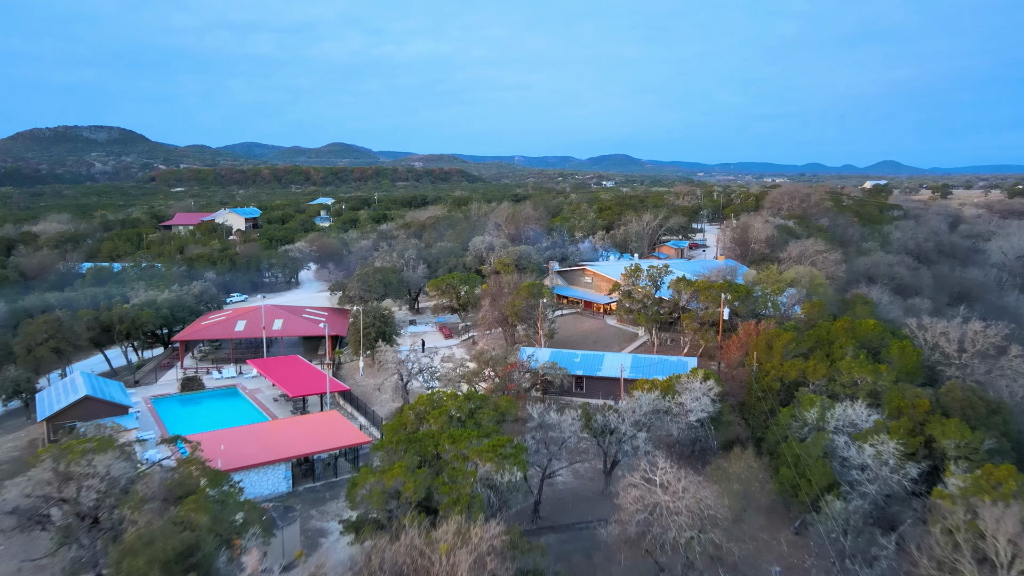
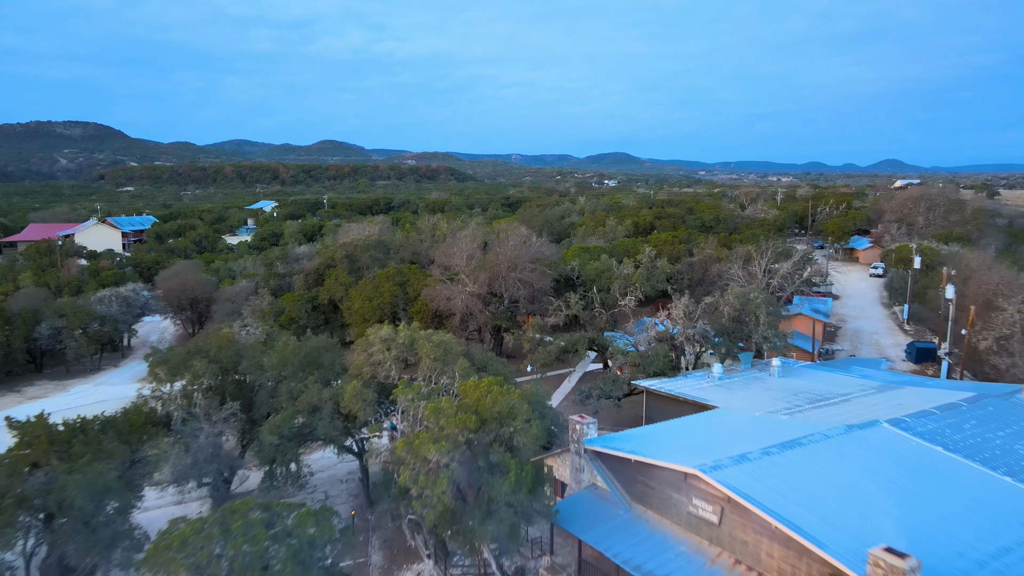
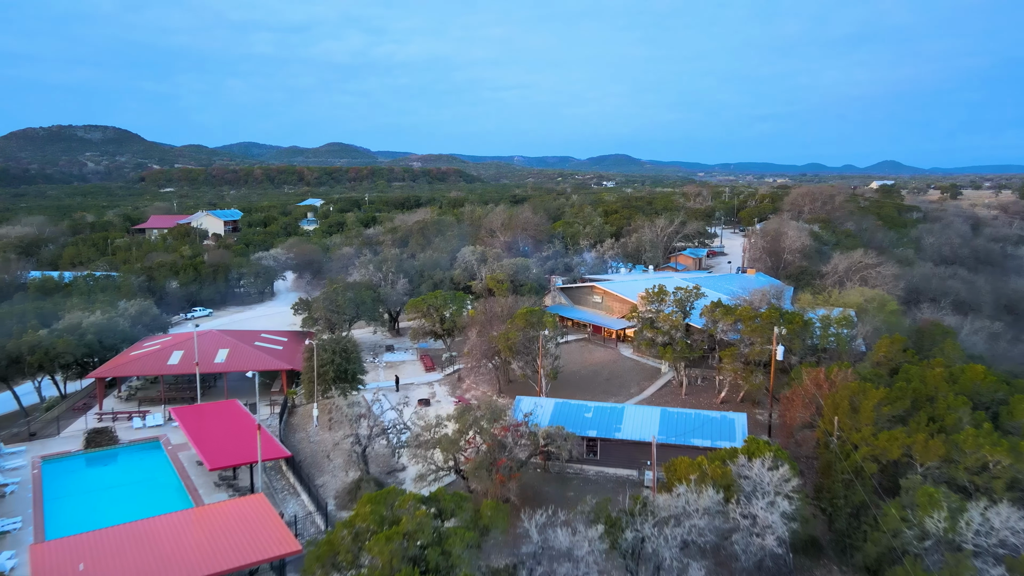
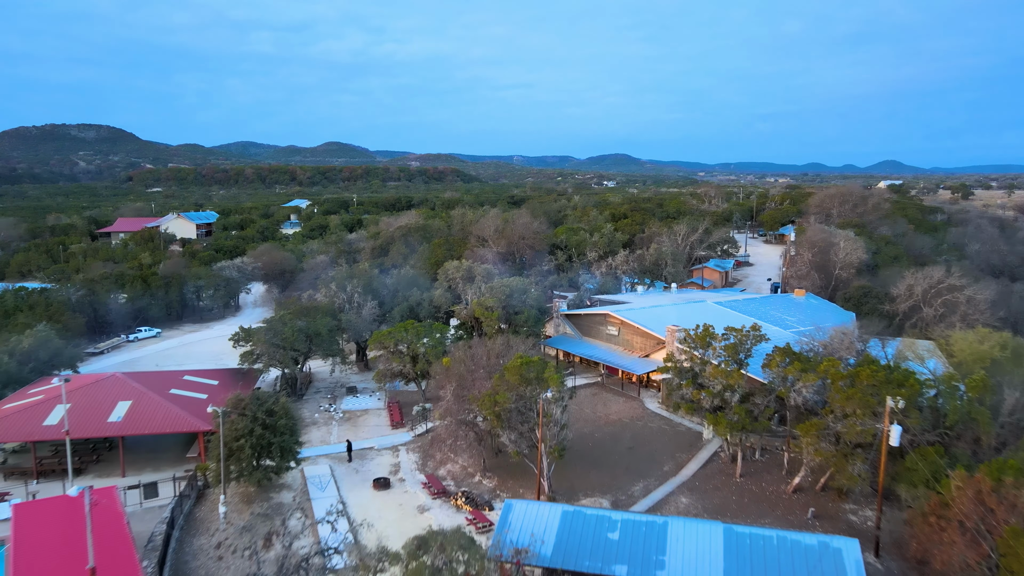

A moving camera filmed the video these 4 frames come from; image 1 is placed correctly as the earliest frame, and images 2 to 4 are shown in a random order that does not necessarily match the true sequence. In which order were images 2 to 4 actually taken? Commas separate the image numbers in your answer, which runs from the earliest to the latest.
3, 4, 2
